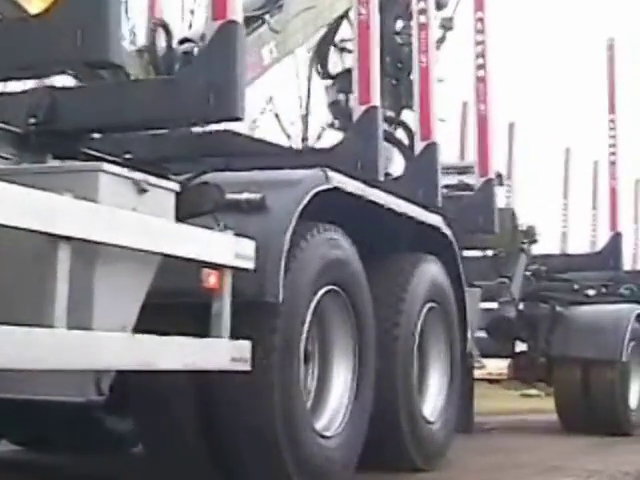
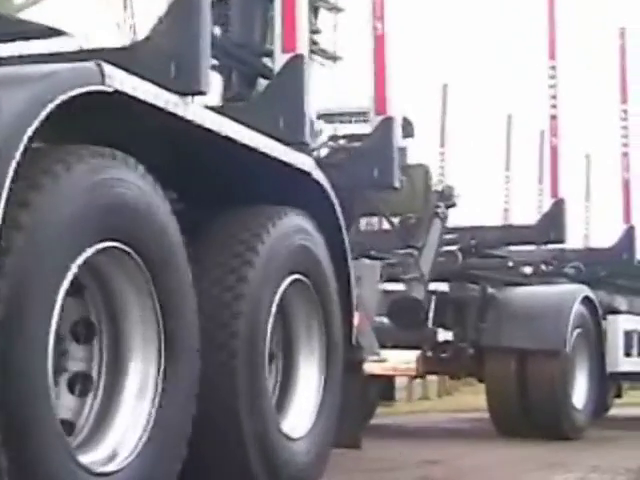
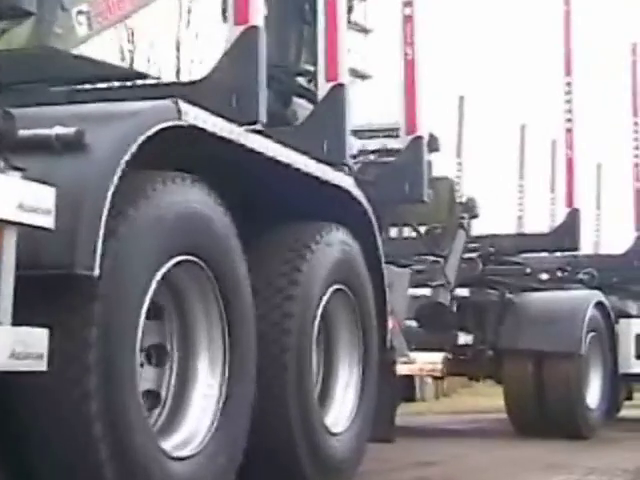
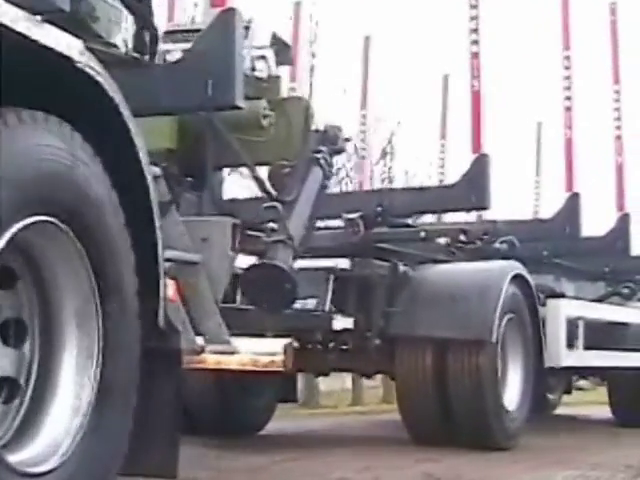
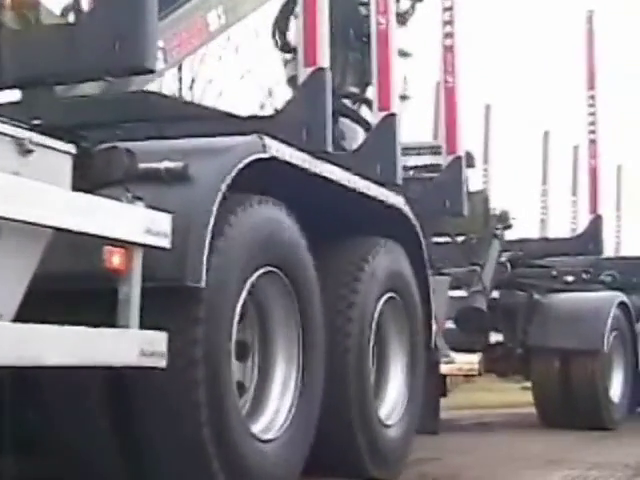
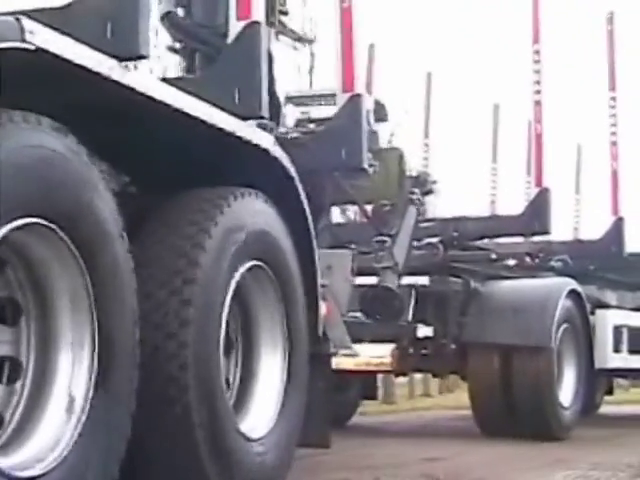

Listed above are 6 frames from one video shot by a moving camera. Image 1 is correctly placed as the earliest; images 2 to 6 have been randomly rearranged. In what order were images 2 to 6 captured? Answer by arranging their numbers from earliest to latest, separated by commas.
5, 3, 2, 6, 4
